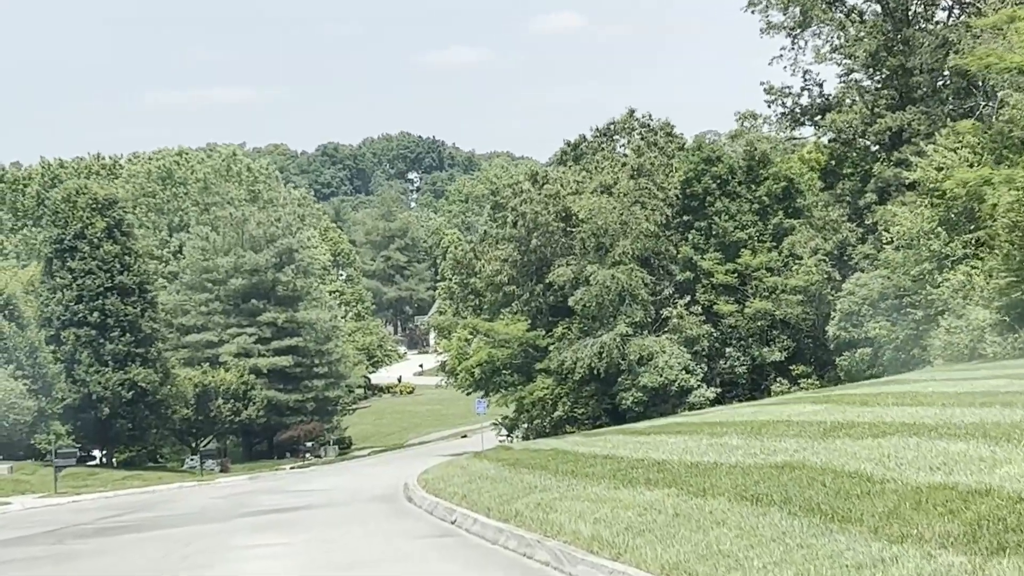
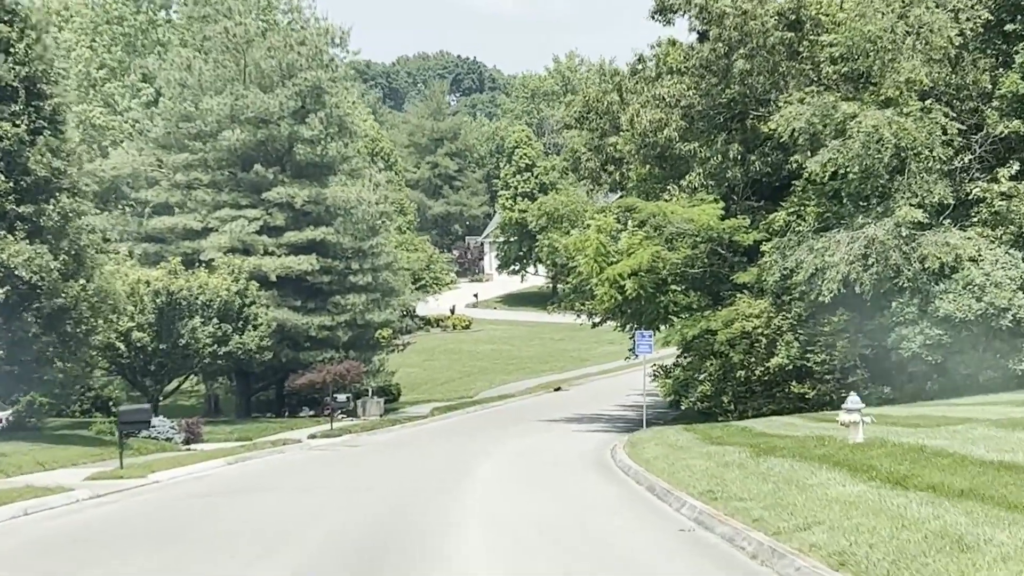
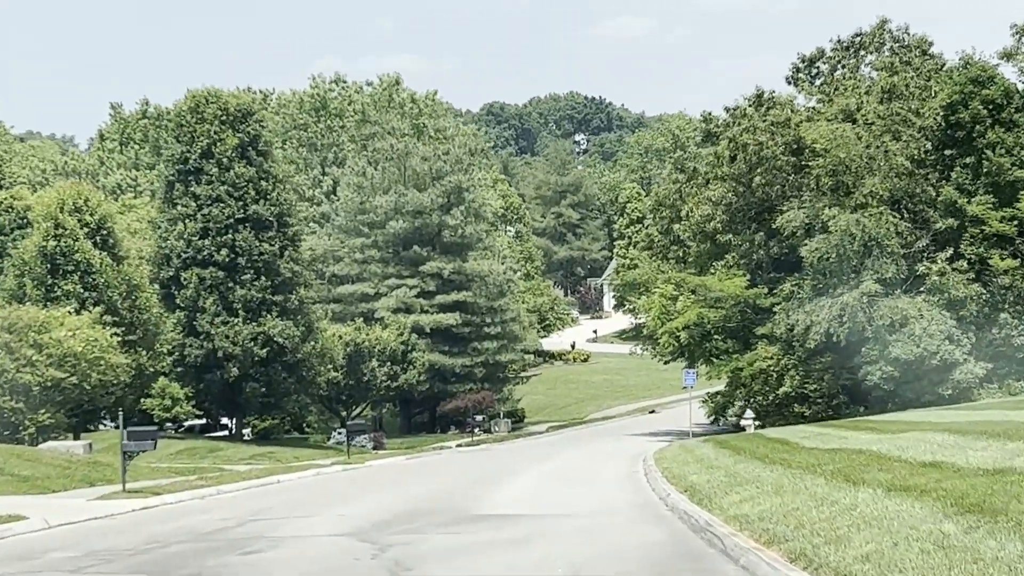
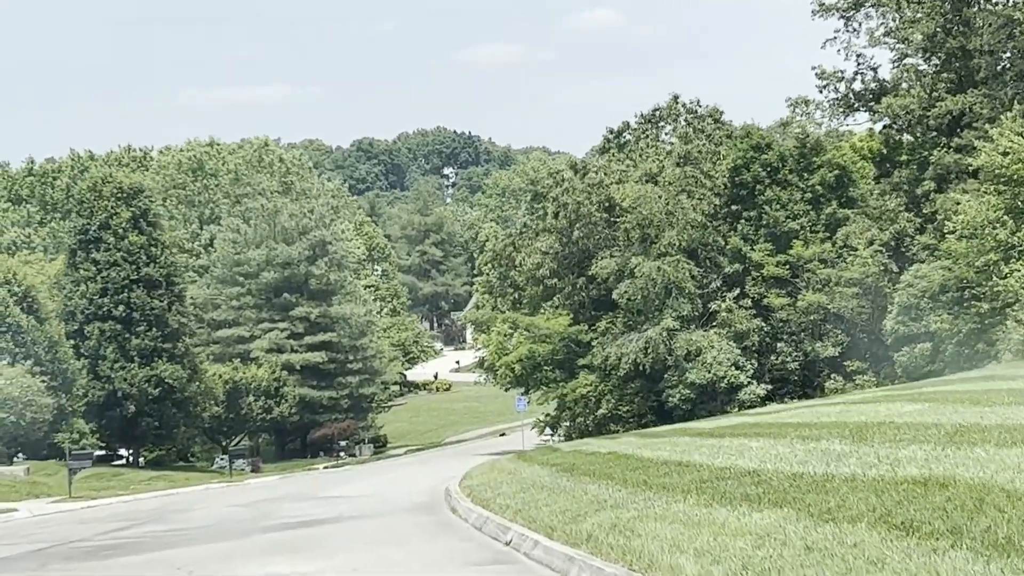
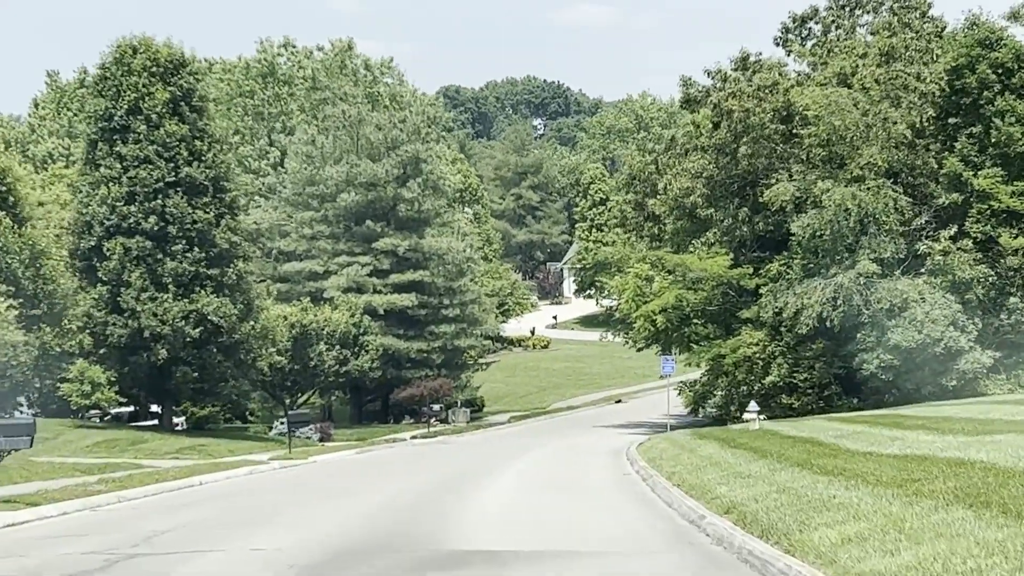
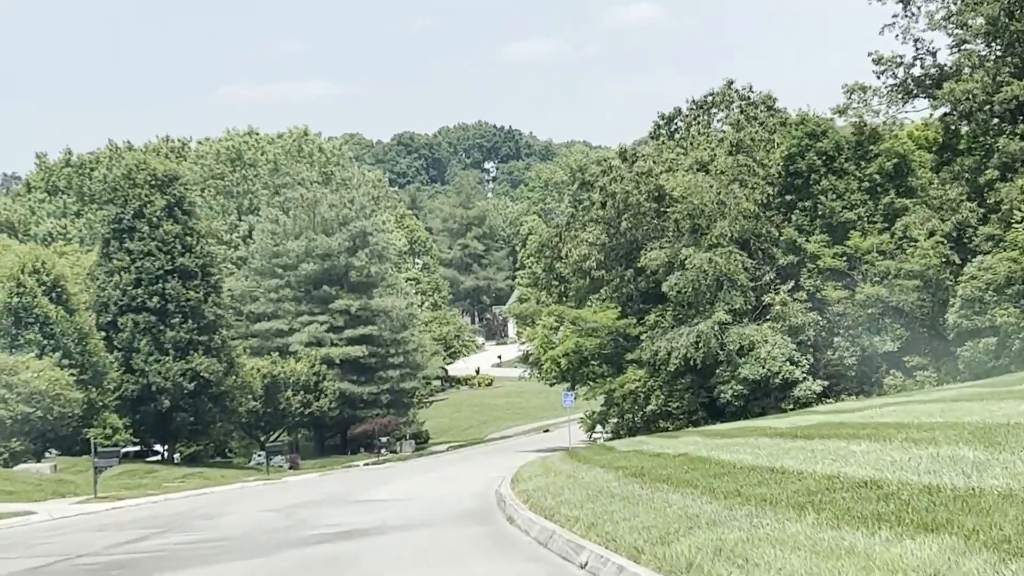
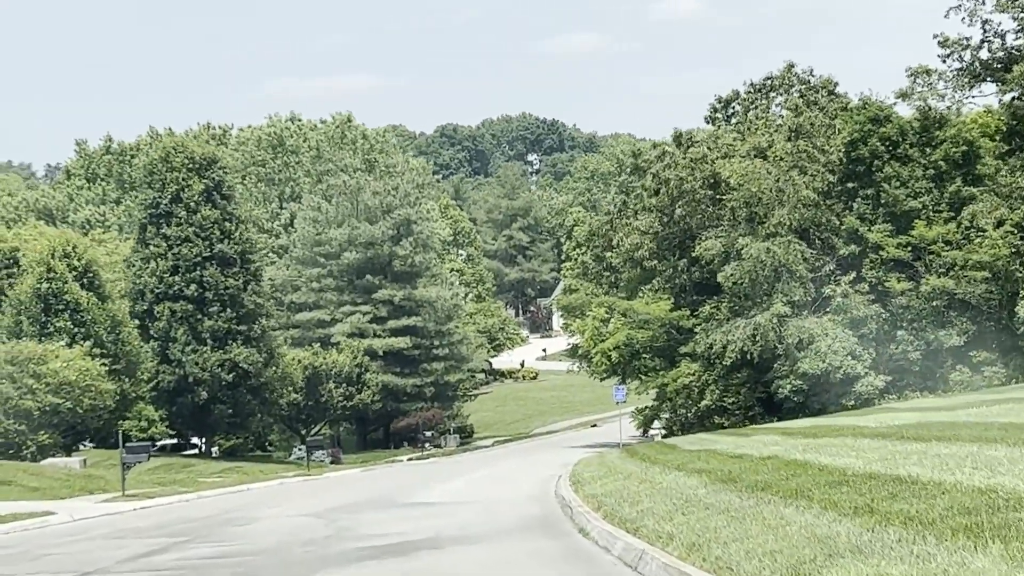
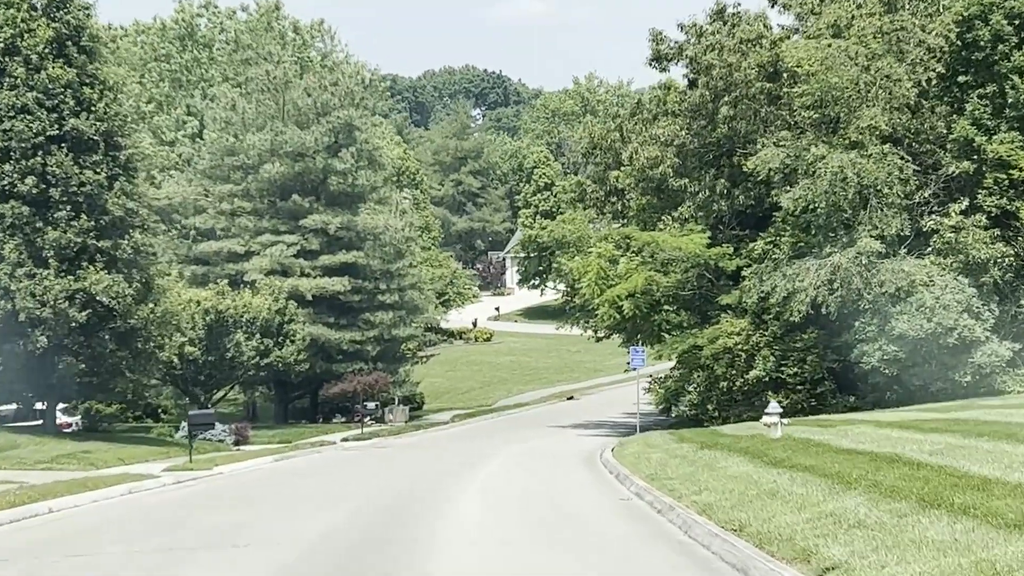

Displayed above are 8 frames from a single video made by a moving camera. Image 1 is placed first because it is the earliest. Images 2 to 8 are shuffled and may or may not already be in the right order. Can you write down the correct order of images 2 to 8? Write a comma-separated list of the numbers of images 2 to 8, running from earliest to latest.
4, 6, 7, 3, 5, 8, 2
